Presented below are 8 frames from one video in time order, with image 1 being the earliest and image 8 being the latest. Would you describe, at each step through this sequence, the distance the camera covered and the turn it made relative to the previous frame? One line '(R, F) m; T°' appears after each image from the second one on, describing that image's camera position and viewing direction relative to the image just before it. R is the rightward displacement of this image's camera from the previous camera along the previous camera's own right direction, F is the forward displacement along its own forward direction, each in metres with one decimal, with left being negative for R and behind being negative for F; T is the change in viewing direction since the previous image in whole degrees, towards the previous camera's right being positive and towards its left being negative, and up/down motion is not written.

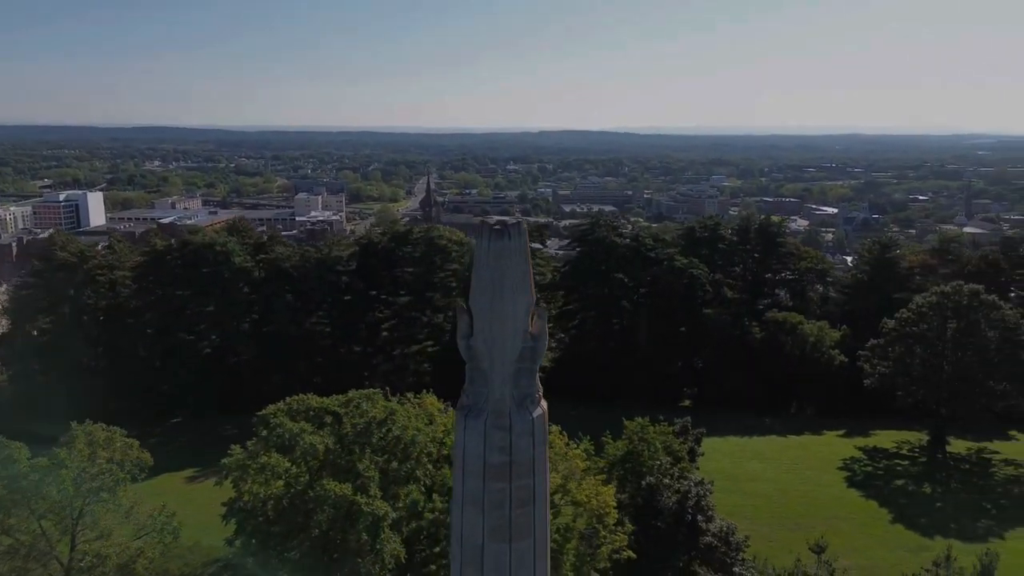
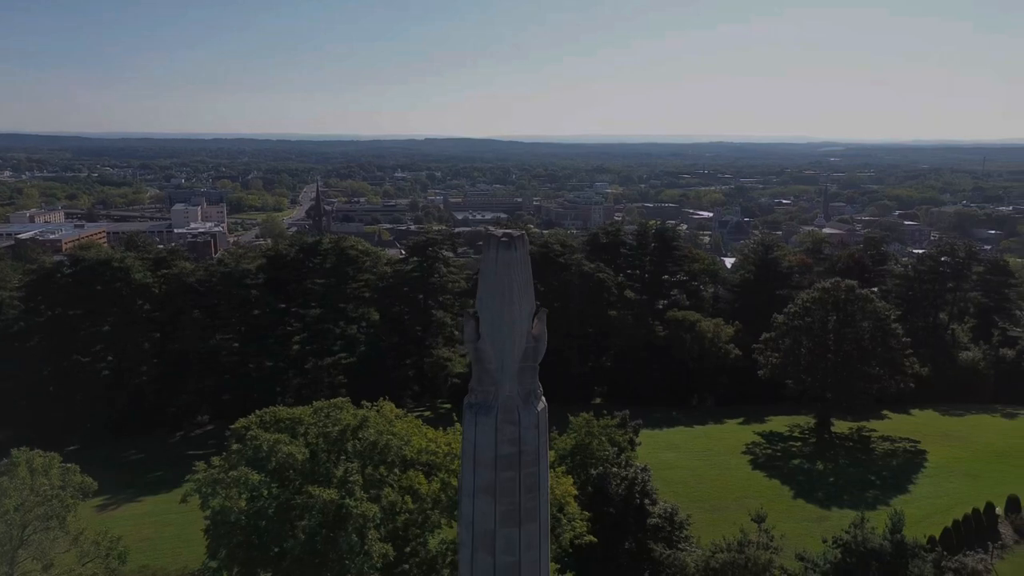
(-1.3, -0.7) m; +9°
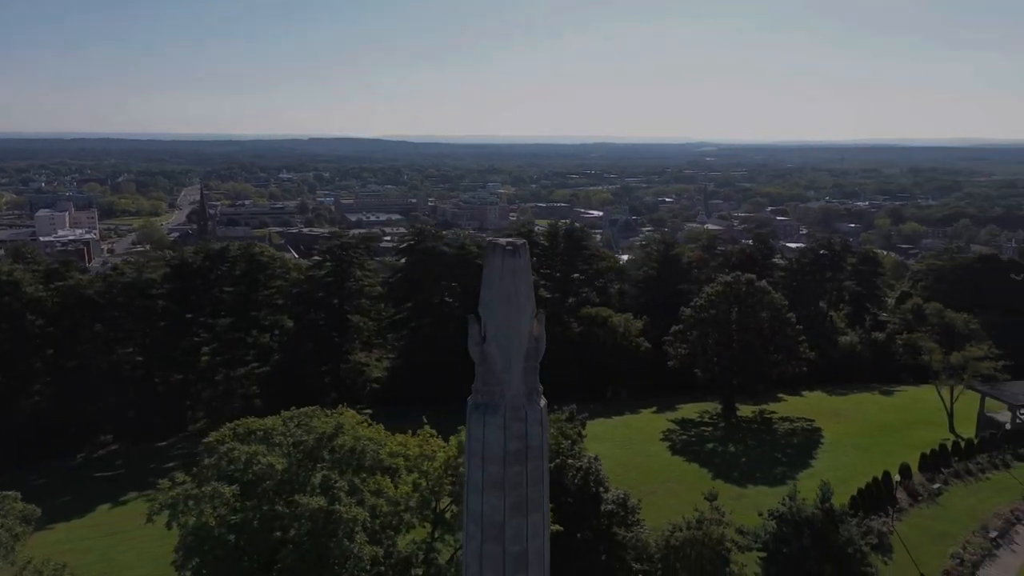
(-1.3, -0.4) m; +8°
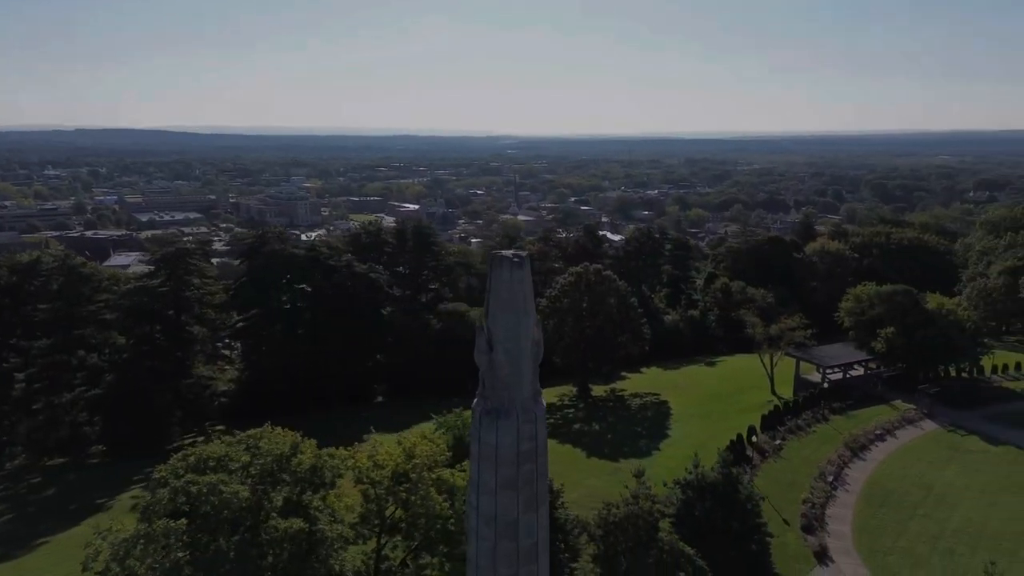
(+1.5, -0.4) m; -10°
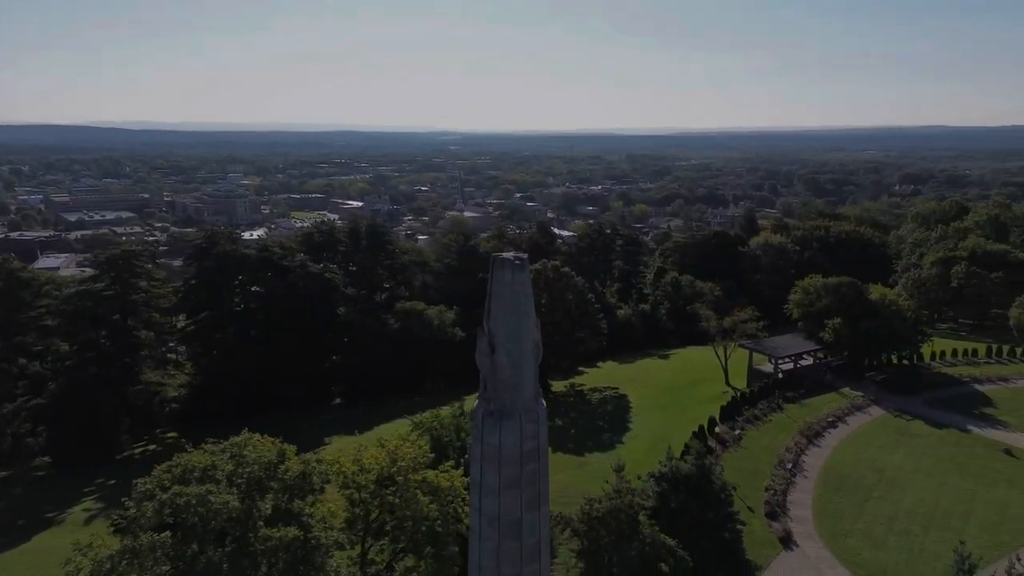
(+2.1, +0.2) m; -14°
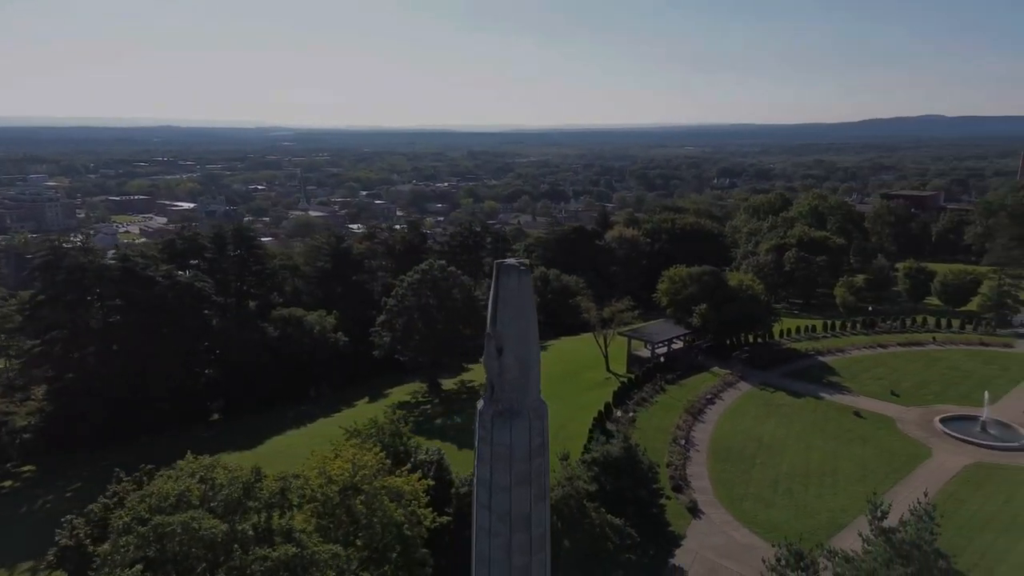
(-2.1, -0.2) m; +12°
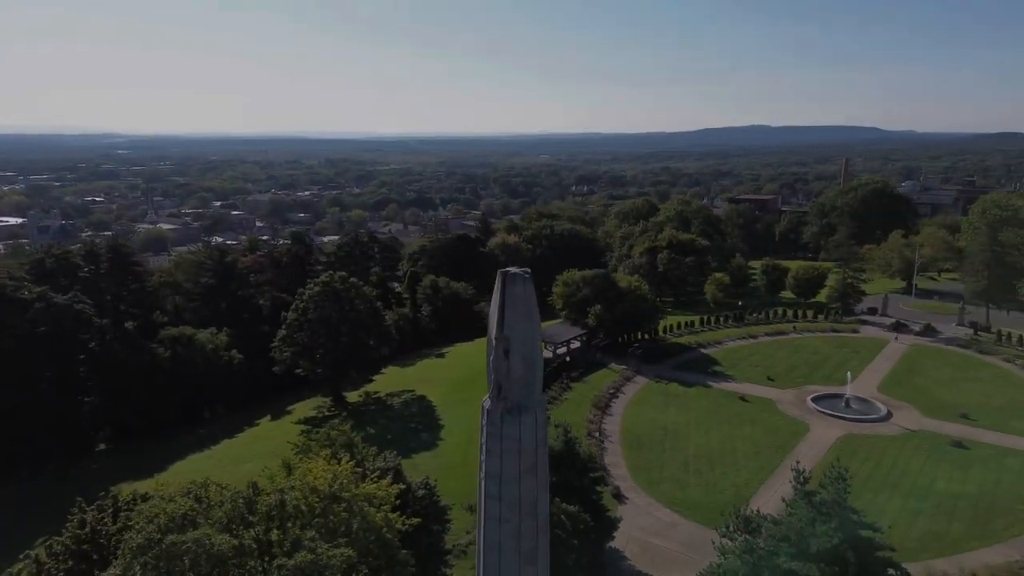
(-2.0, -0.7) m; +11°
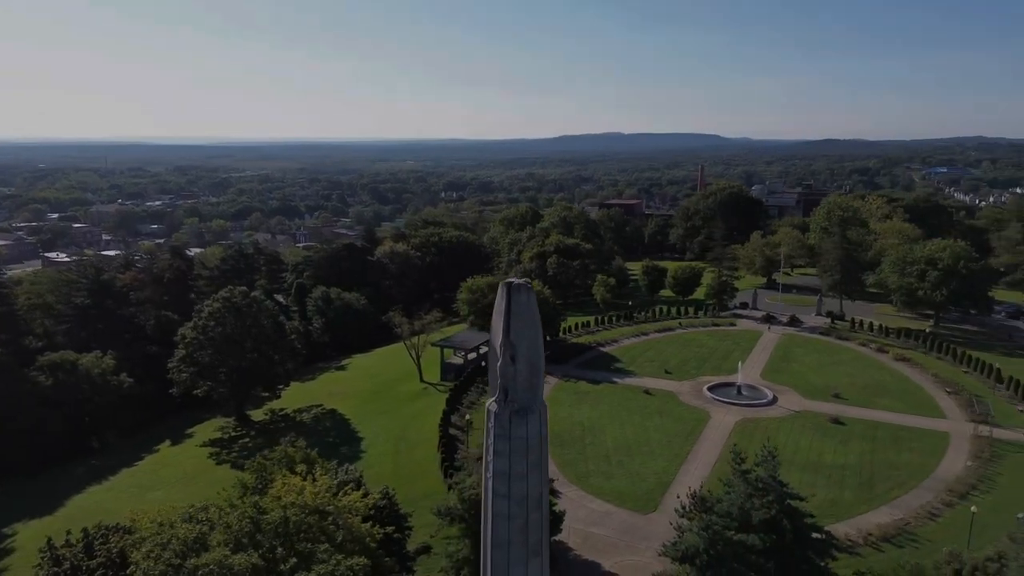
(-2.0, -0.5) m; +10°
